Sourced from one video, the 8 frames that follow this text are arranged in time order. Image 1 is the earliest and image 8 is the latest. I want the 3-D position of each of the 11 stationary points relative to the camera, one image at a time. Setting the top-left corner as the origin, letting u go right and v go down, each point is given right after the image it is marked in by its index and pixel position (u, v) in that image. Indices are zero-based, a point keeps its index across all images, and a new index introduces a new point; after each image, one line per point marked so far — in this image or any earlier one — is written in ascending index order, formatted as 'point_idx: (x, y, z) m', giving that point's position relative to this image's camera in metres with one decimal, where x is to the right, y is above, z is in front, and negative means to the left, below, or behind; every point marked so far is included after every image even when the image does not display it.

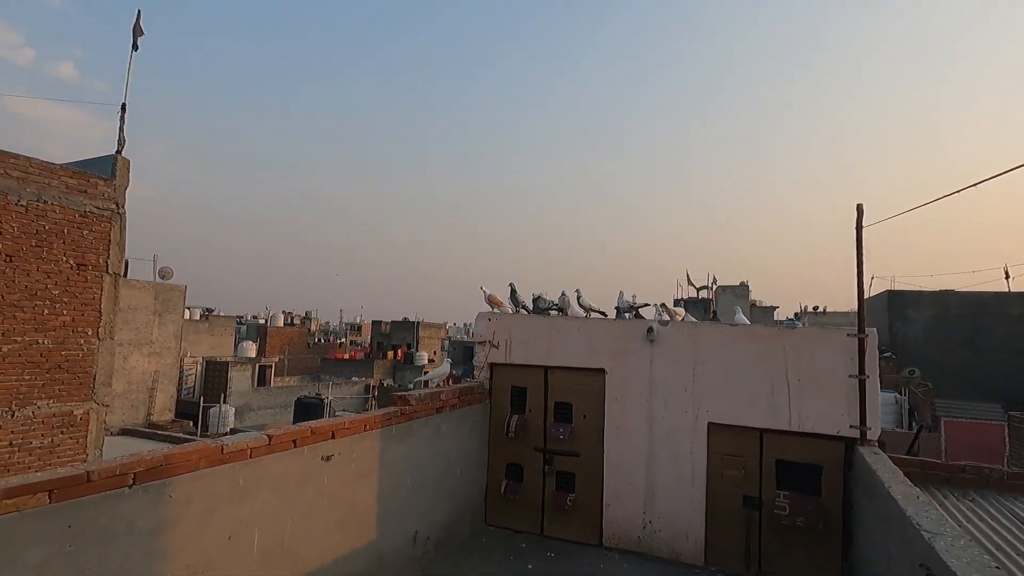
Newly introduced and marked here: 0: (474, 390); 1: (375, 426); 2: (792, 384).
0: (-0.5, -1.4, +7.3) m
1: (-1.4, -1.4, +5.4) m
2: (+3.2, -1.1, +6.2) m
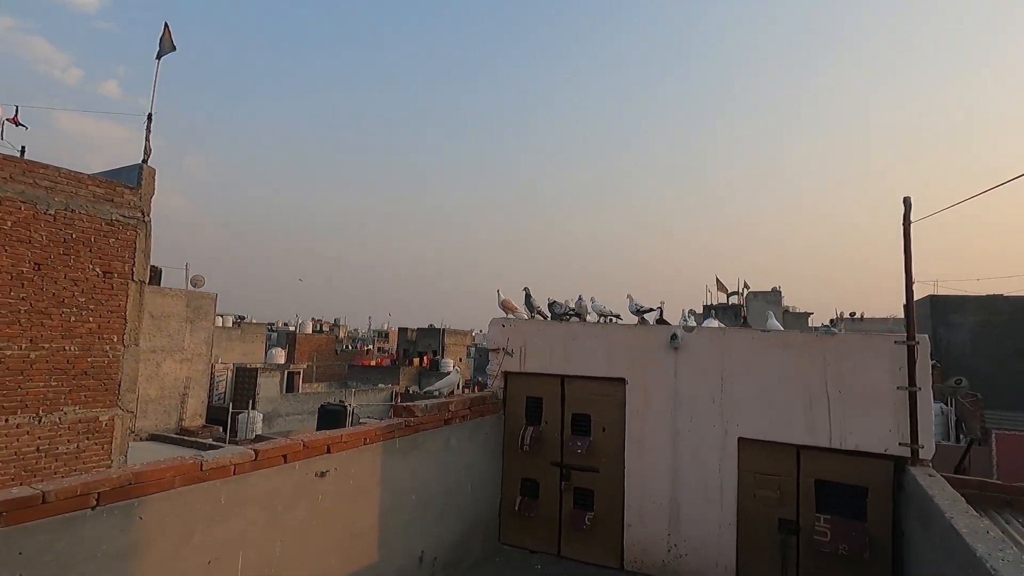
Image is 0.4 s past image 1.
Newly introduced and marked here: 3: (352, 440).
0: (-0.3, -1.5, +6.9) m
1: (-1.3, -1.5, +5.1) m
2: (+3.4, -1.2, +5.6) m
3: (-1.5, -1.4, +4.8) m
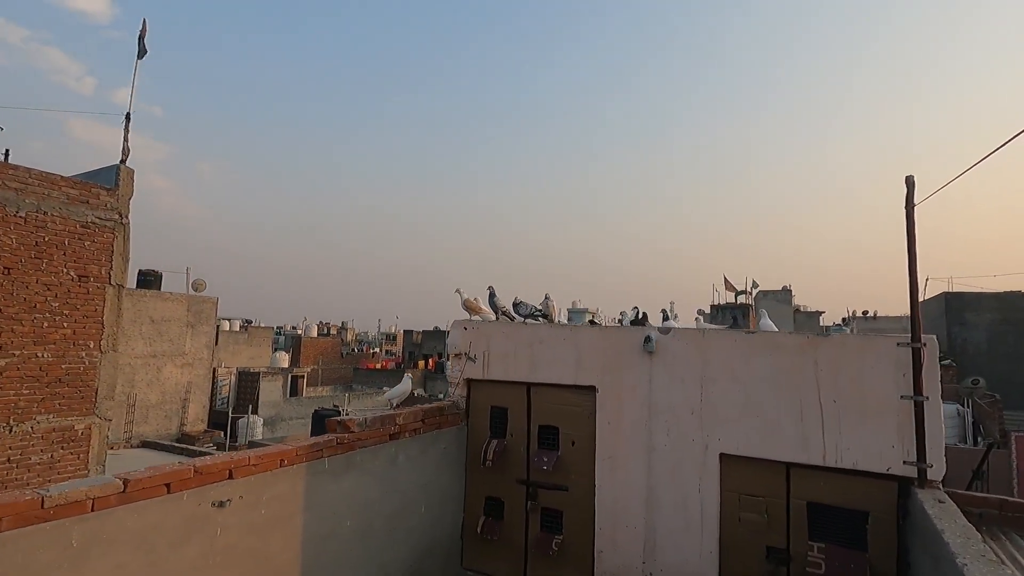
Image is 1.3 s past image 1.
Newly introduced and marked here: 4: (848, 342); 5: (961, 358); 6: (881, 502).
0: (-0.8, -1.4, +6.3) m
1: (-1.8, -1.4, +4.4) m
2: (+2.9, -1.1, +4.9) m
3: (-2.0, -1.4, +4.2) m
4: (+3.1, -0.5, +4.9) m
5: (+12.0, -1.9, +14.2) m
6: (+3.2, -1.9, +4.7) m
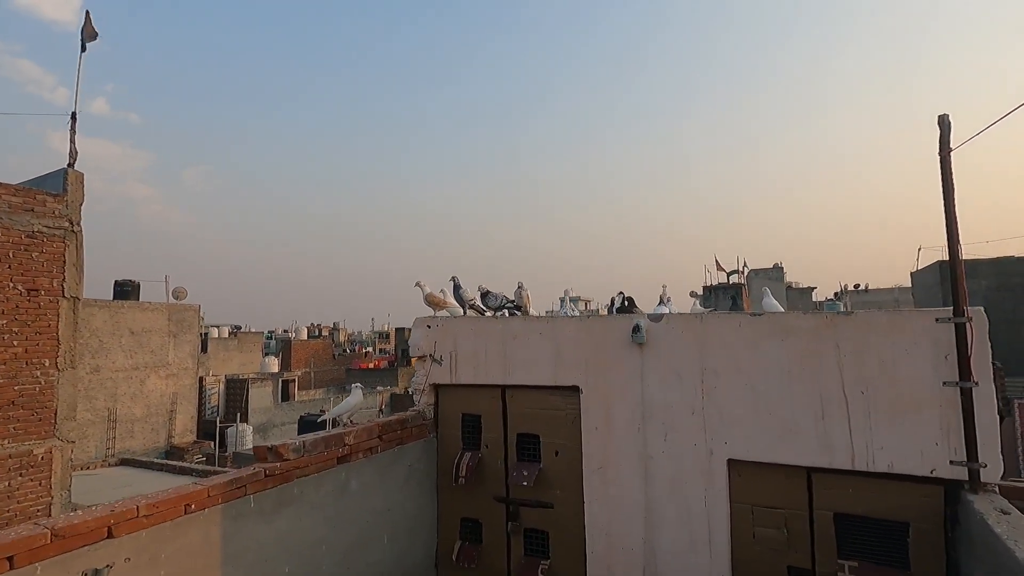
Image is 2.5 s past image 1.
0: (-1.1, -1.4, +5.4) m
1: (-2.0, -1.5, +3.6) m
2: (+2.6, -0.9, +4.1) m
3: (-2.2, -1.4, +3.3) m
4: (+2.8, -0.3, +4.1) m
5: (+11.6, -1.0, +13.6) m
6: (+3.0, -1.6, +3.9) m
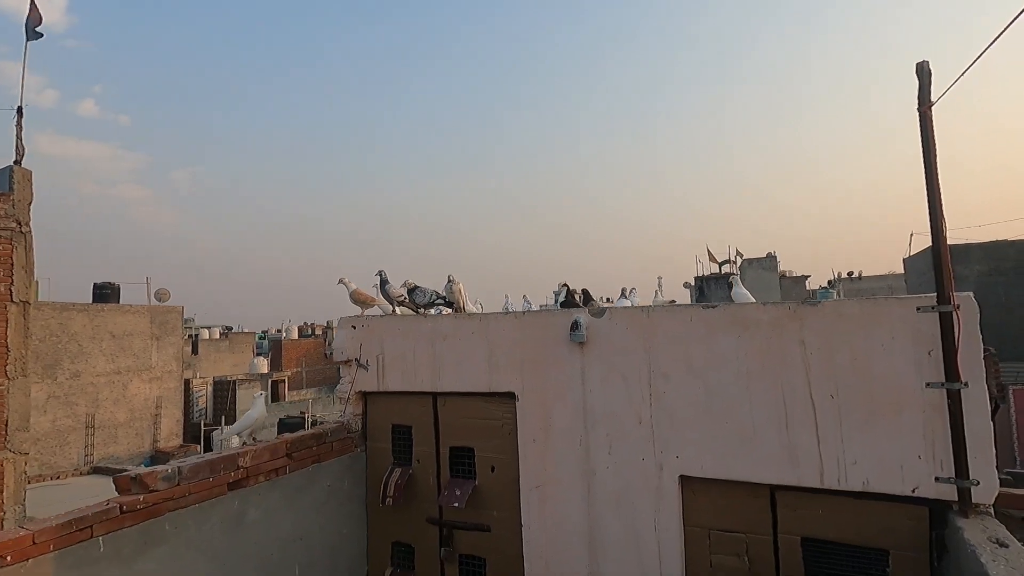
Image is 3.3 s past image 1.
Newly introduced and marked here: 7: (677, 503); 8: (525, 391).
0: (-1.7, -1.3, +4.8) m
1: (-2.6, -1.5, +2.9) m
2: (+2.0, -0.8, +3.5) m
3: (-2.8, -1.4, +2.7) m
4: (+2.2, -0.1, +3.4) m
5: (+10.9, -0.7, +13.0) m
6: (+2.4, -1.5, +3.3) m
7: (+1.2, -1.5, +3.8) m
8: (+0.1, -0.8, +4.4) m
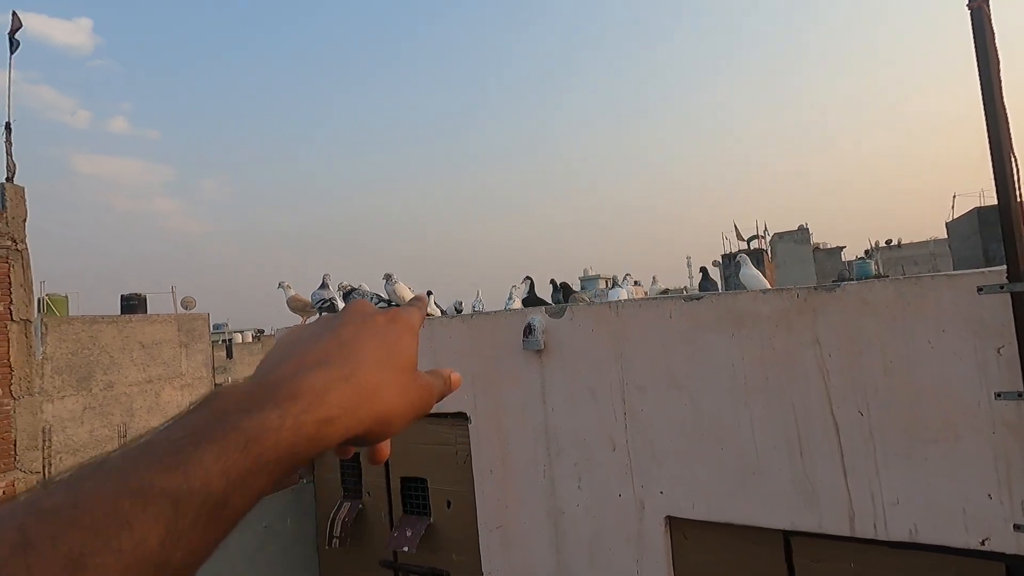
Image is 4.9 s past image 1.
0: (-1.9, -1.4, +4.1) m
1: (-3.0, -1.6, +2.3) m
2: (+1.6, -0.7, +2.6) m
3: (-3.2, -1.6, +2.1) m
4: (+1.7, 0.0, +2.5) m
5: (+11.0, +0.1, +11.6) m
6: (+2.1, -1.4, +2.4) m
7: (+0.9, -1.5, +3.0) m
8: (-0.2, -0.8, +3.6) m
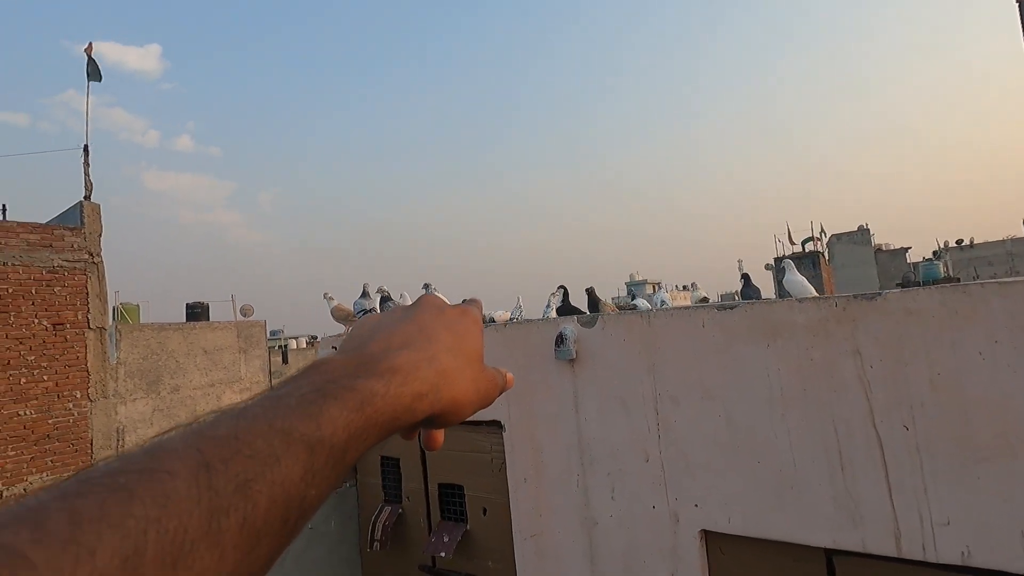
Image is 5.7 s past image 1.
0: (-1.7, -1.5, +4.3) m
1: (-2.9, -1.7, +2.6) m
2: (+1.8, -0.7, +2.5) m
3: (-3.0, -1.6, +2.3) m
4: (+1.9, -0.1, +2.4) m
5: (+11.9, +0.1, +10.7) m
6: (+2.2, -1.4, +2.2) m
7: (+1.0, -1.5, +2.9) m
8: (0.0, -0.9, +3.6) m
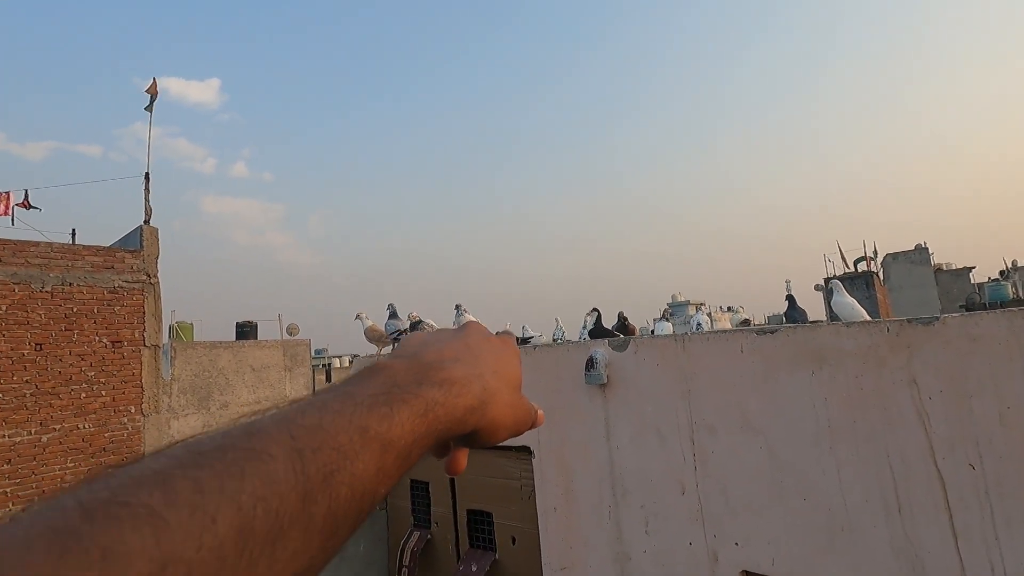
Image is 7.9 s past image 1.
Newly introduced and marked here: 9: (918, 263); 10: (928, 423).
0: (-1.4, -1.7, +4.2) m
1: (-2.7, -1.8, +2.7) m
2: (+1.9, -0.8, +2.2) m
3: (-2.9, -1.7, +2.4) m
4: (+2.0, -0.2, +2.2) m
5: (+12.6, -0.3, +9.7) m
6: (+2.3, -1.5, +1.9) m
7: (+1.2, -1.6, +2.7) m
8: (+0.2, -1.0, +3.5) m
9: (+14.5, +1.0, +19.5) m
10: (+1.8, -0.5, +2.3) m
